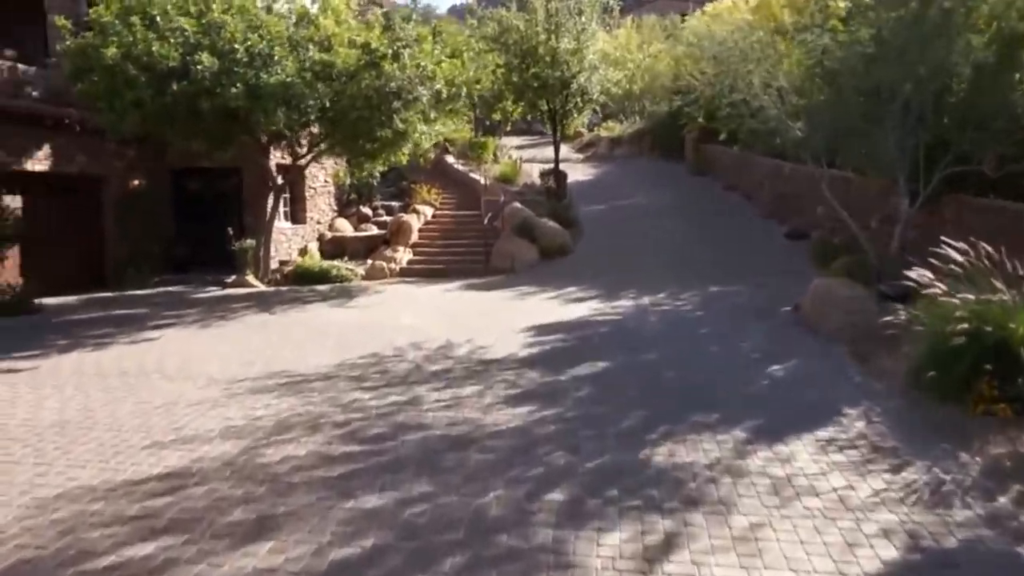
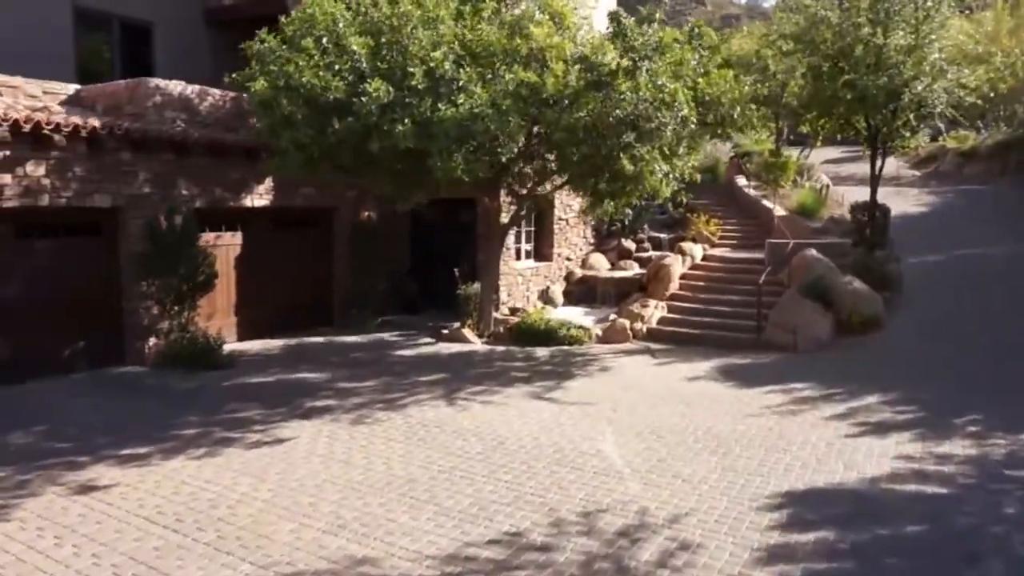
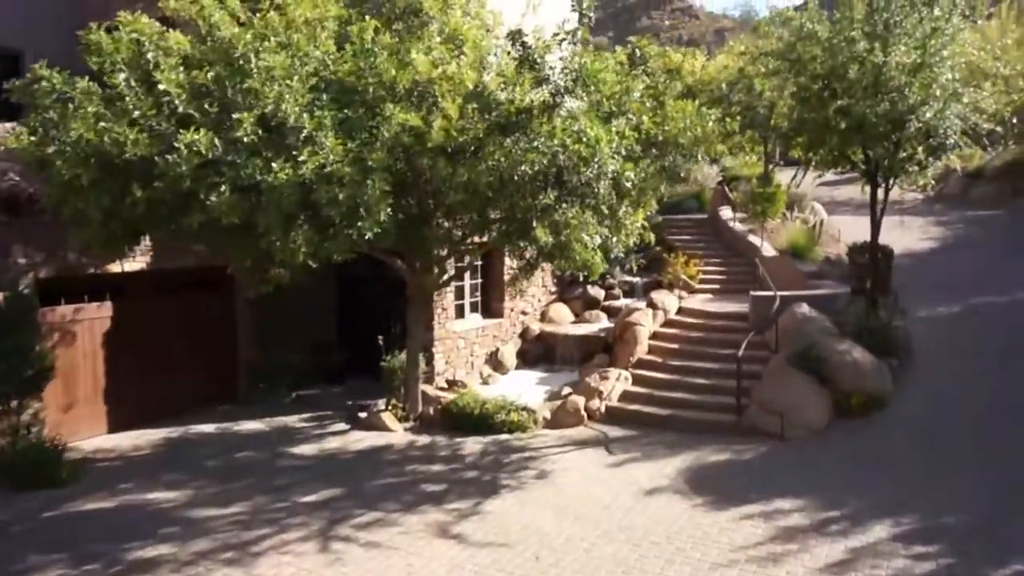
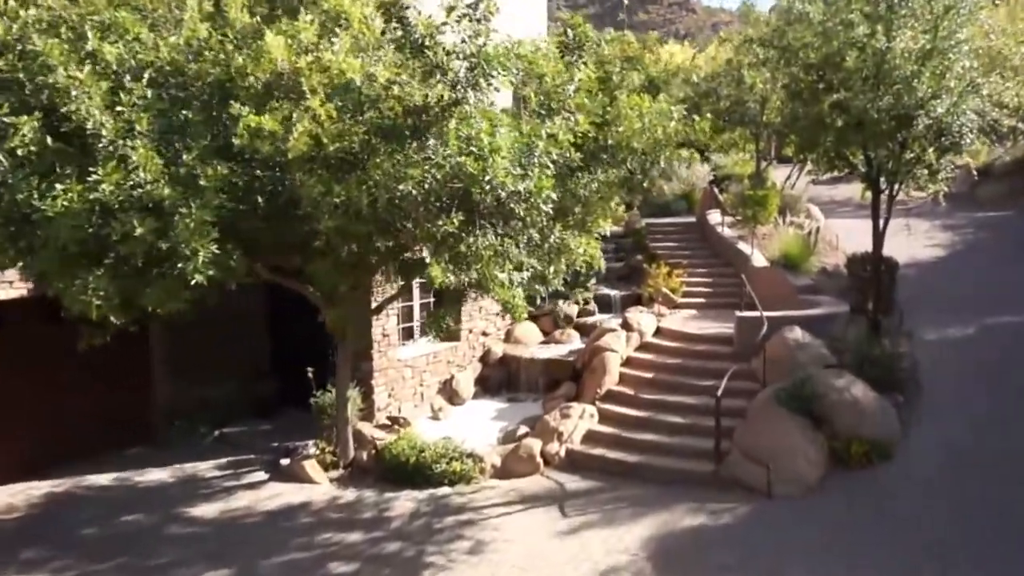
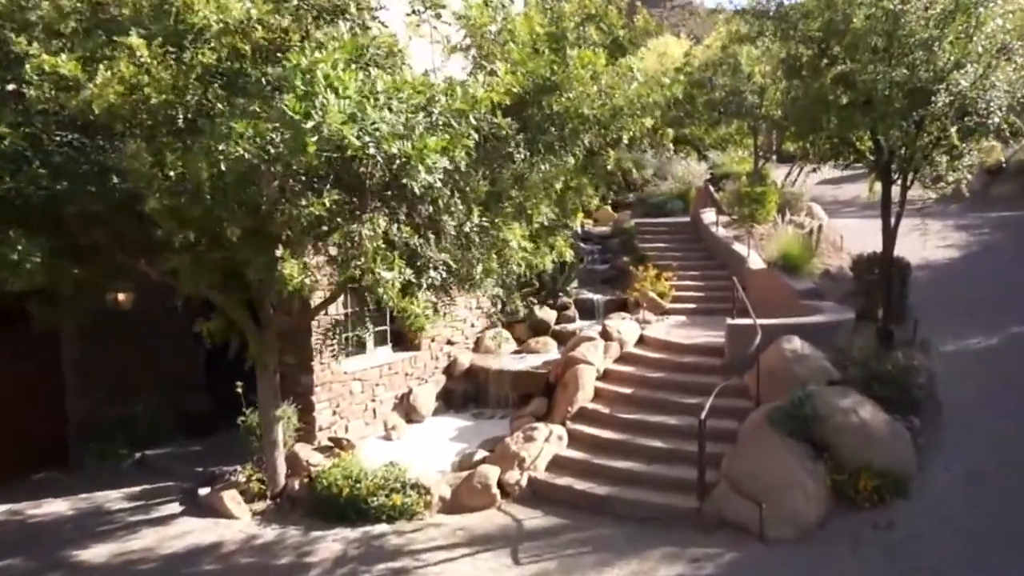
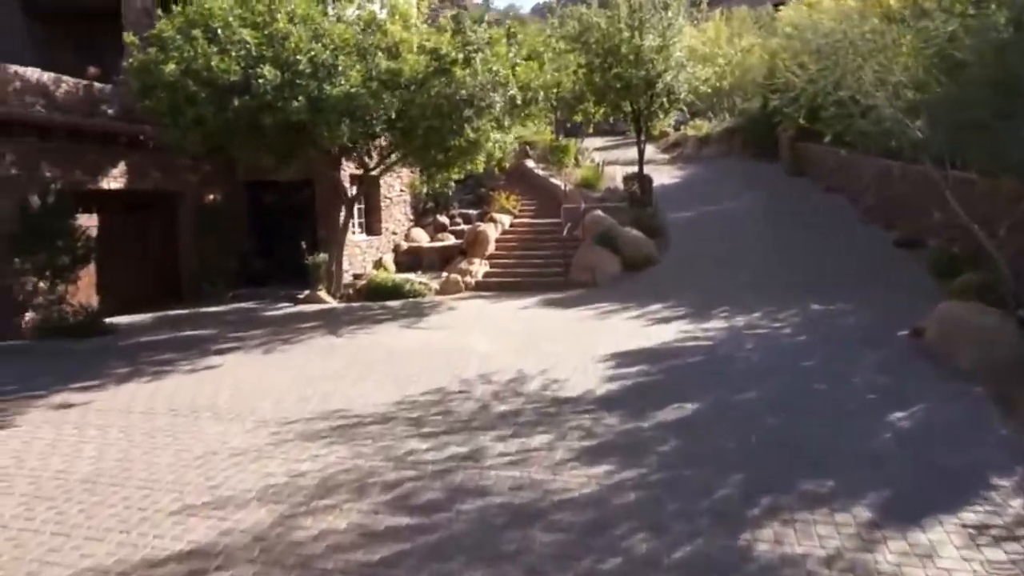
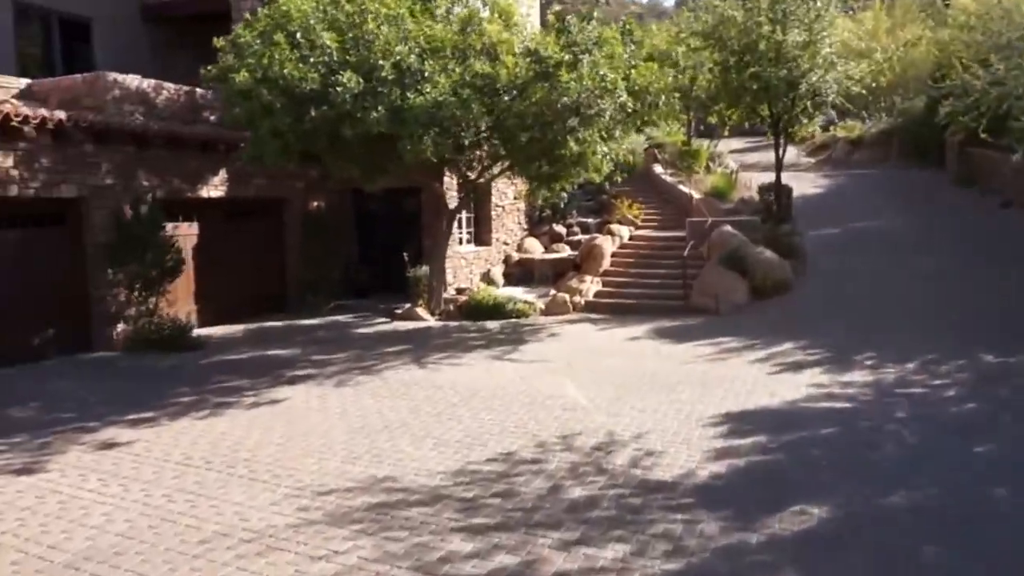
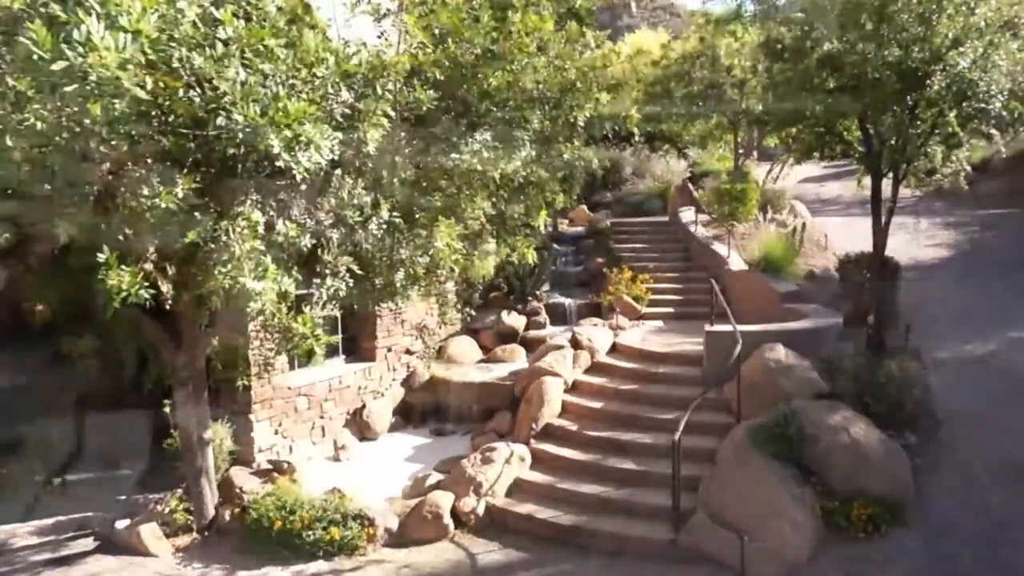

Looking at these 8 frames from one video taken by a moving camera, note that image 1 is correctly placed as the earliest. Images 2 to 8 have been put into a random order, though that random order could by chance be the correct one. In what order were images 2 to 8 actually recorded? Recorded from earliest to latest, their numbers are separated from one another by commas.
6, 7, 2, 3, 4, 5, 8
